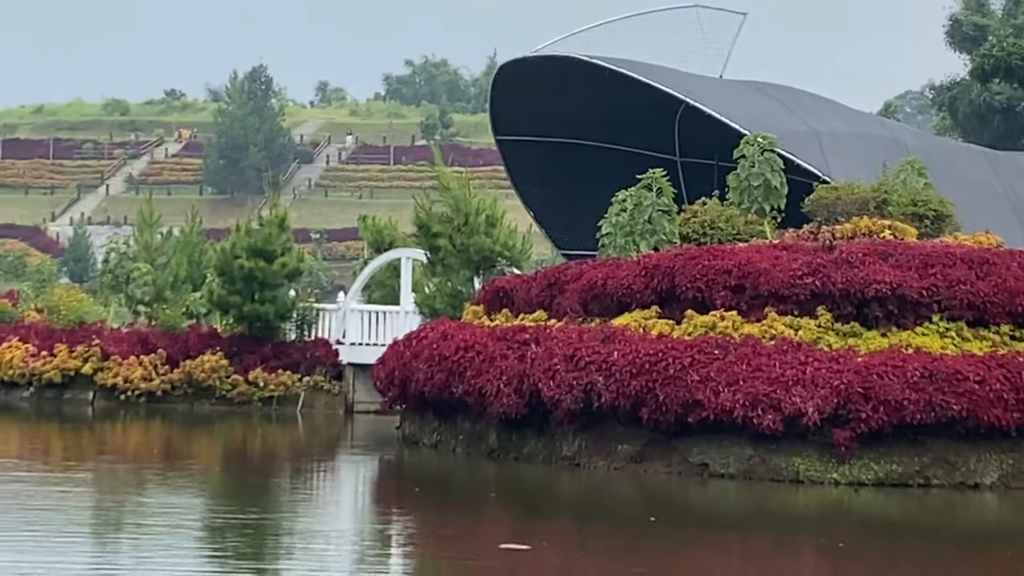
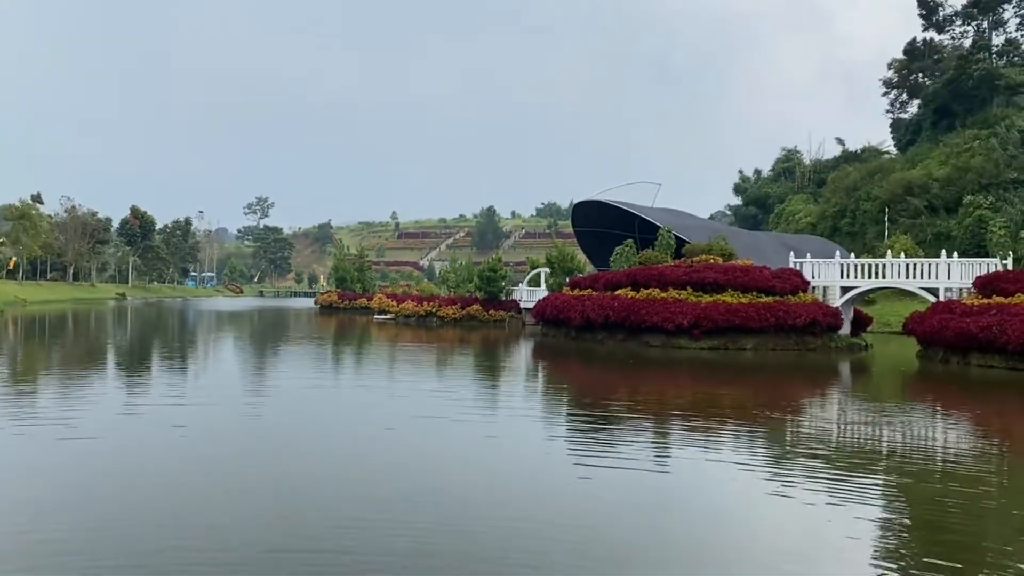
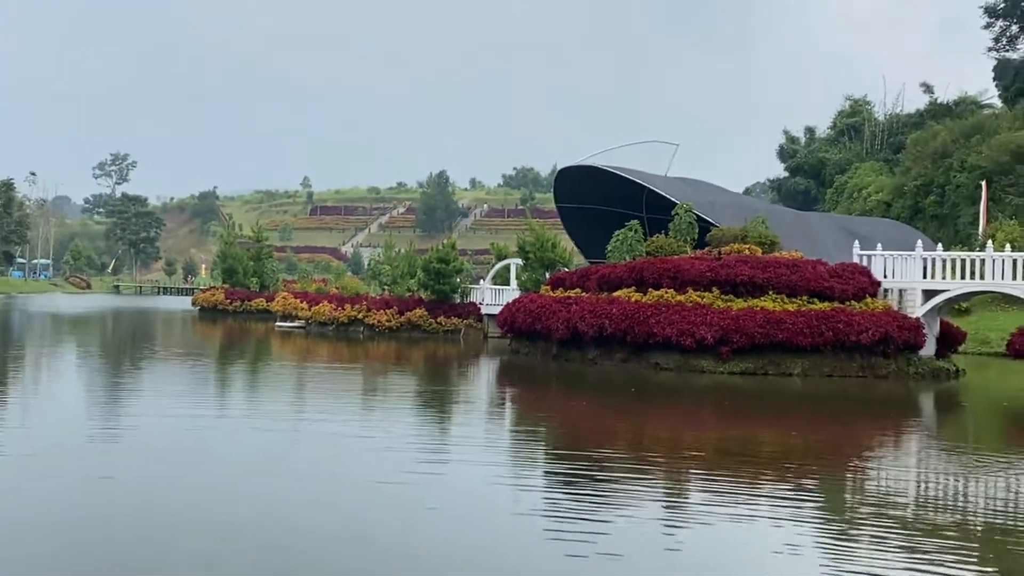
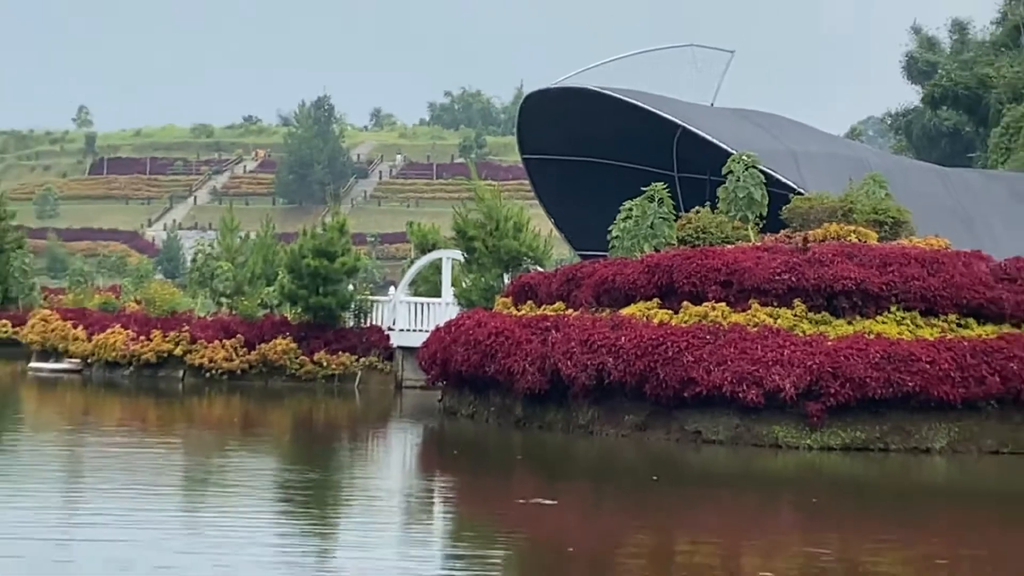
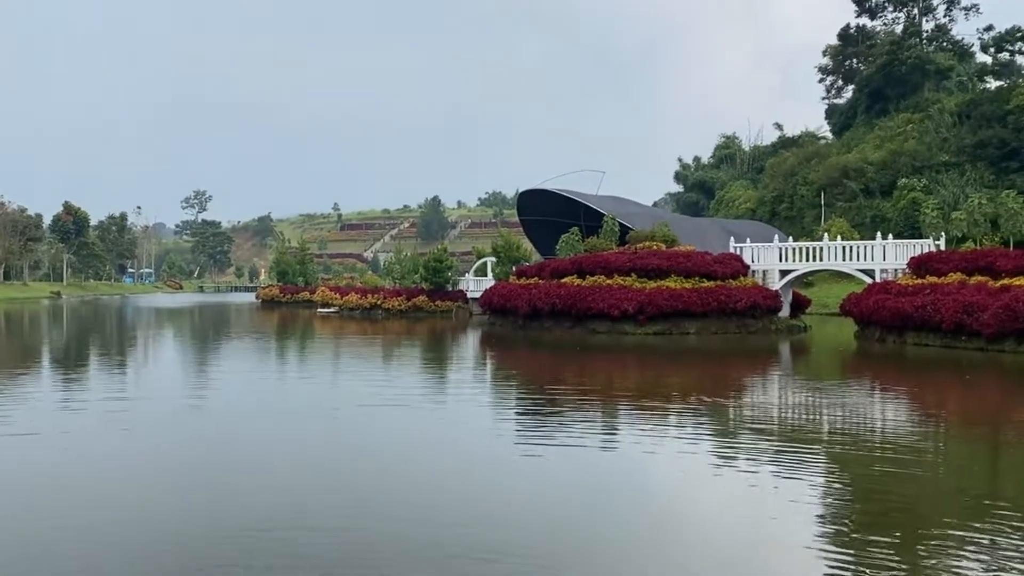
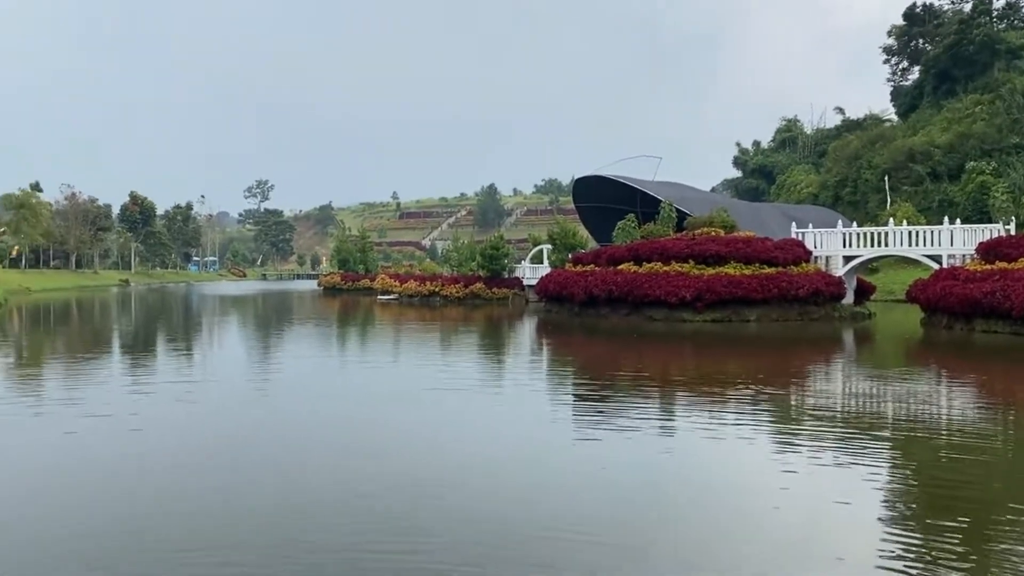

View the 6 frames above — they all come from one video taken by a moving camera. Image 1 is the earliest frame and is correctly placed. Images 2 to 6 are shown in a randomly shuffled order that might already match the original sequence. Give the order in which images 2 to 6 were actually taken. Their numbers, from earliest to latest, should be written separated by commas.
4, 3, 2, 5, 6
